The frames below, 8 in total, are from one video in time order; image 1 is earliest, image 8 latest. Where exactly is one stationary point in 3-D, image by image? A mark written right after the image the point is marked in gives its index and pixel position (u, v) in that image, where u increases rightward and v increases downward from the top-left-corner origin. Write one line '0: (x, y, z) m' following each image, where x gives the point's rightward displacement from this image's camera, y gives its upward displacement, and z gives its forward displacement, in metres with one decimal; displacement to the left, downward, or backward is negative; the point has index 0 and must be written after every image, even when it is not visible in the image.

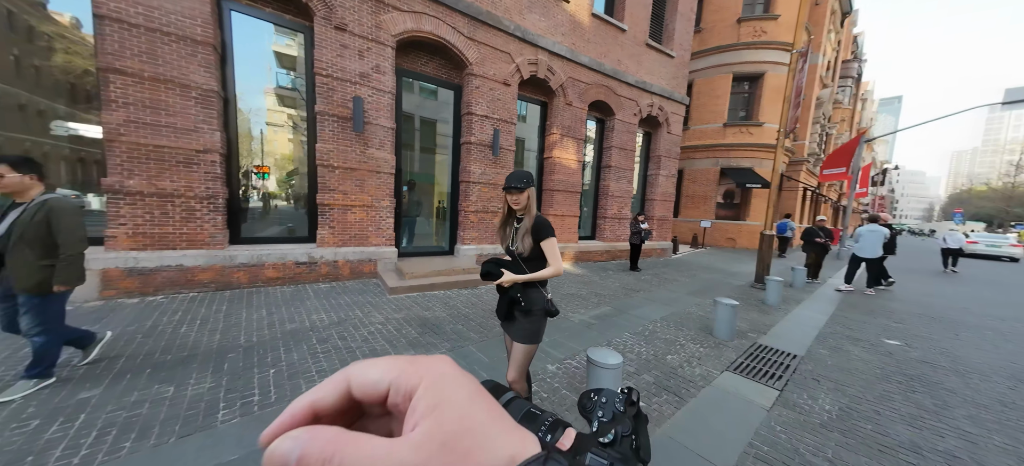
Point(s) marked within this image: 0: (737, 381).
0: (+2.3, -1.5, +3.1) m
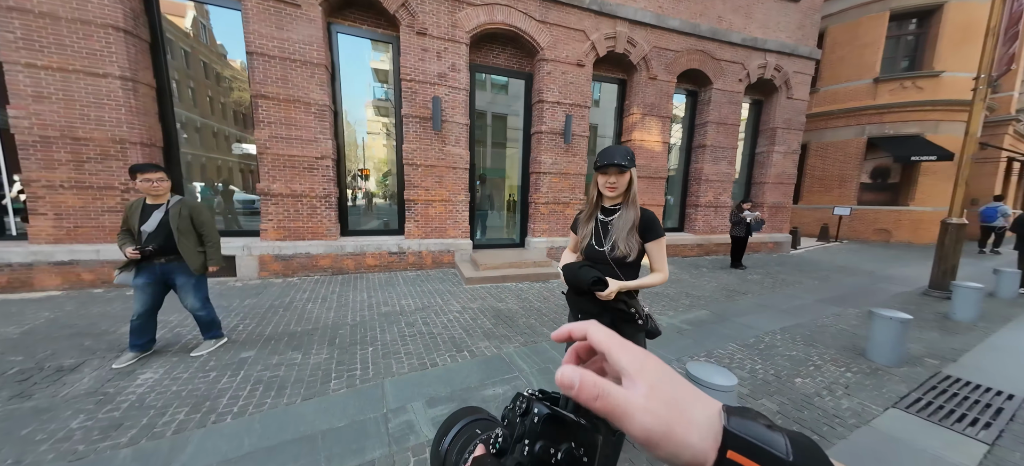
0: (+2.9, -1.5, +2.3) m
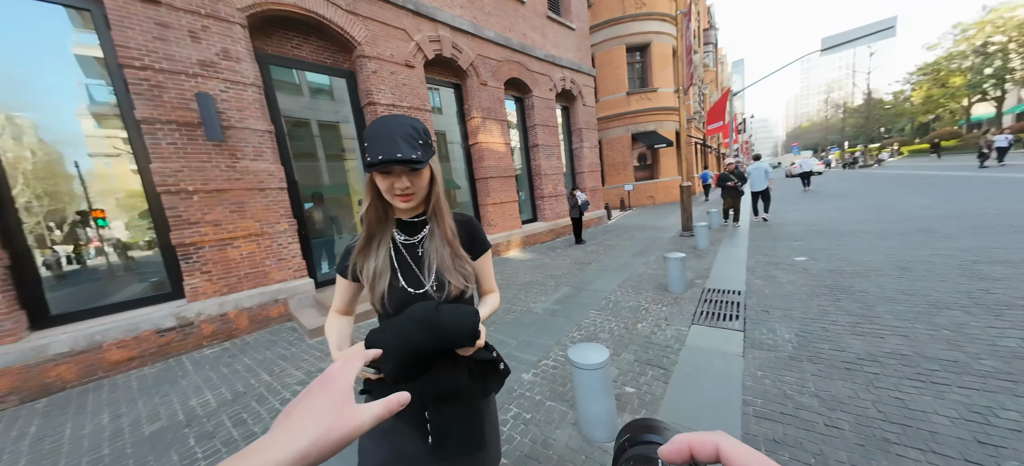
0: (+2.1, -1.1, +3.3) m
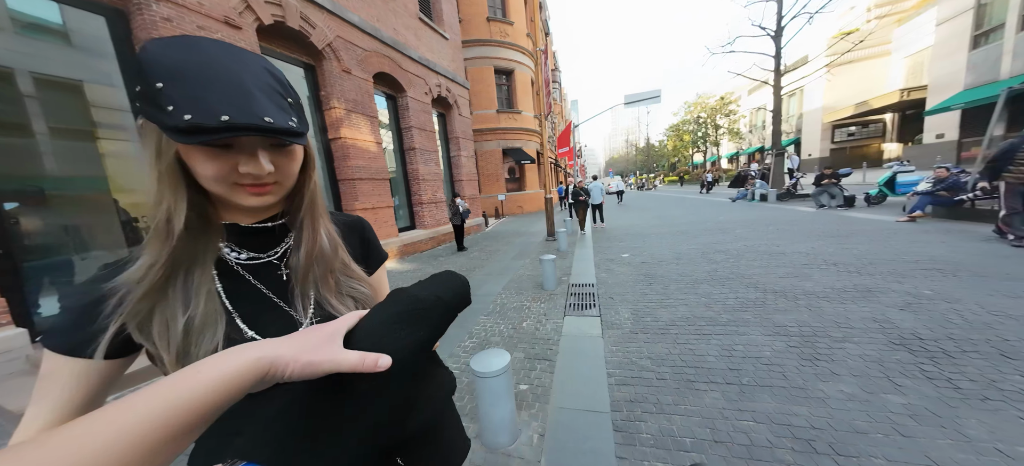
0: (+0.8, -1.1, +3.9) m
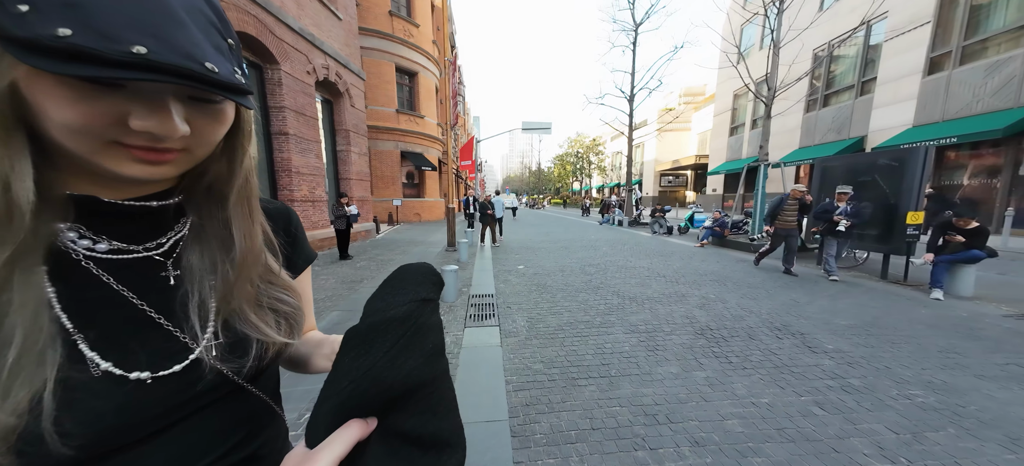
0: (-0.5, -1.3, +4.0) m
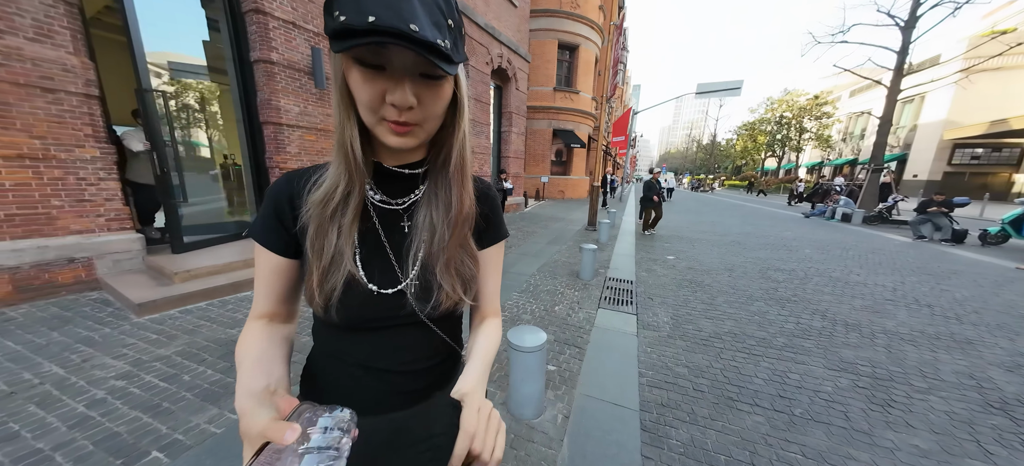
0: (+1.2, -1.0, +3.8) m
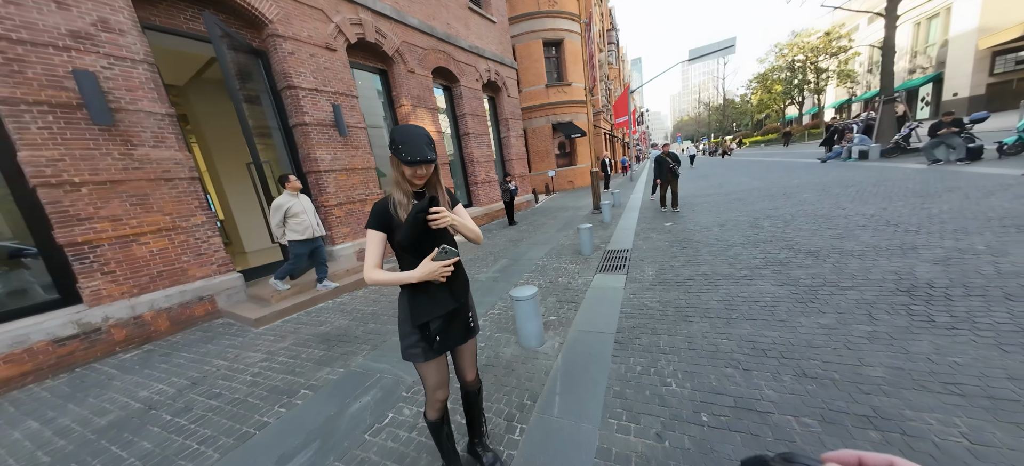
0: (+1.4, -0.7, +4.7) m
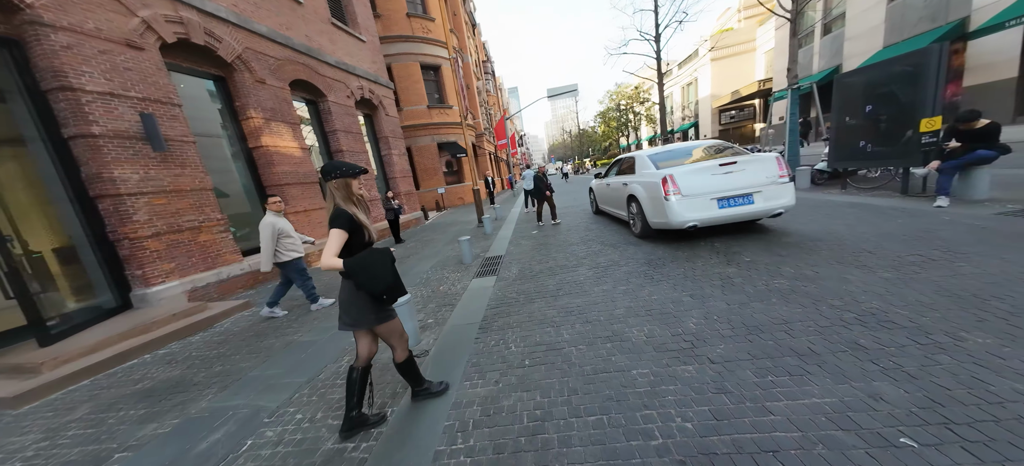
0: (-0.7, -0.8, +5.3) m
